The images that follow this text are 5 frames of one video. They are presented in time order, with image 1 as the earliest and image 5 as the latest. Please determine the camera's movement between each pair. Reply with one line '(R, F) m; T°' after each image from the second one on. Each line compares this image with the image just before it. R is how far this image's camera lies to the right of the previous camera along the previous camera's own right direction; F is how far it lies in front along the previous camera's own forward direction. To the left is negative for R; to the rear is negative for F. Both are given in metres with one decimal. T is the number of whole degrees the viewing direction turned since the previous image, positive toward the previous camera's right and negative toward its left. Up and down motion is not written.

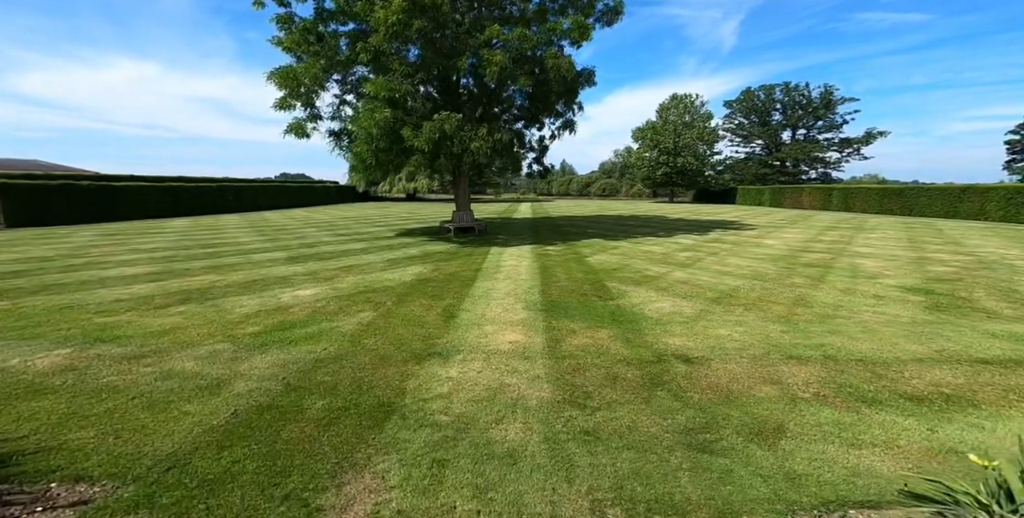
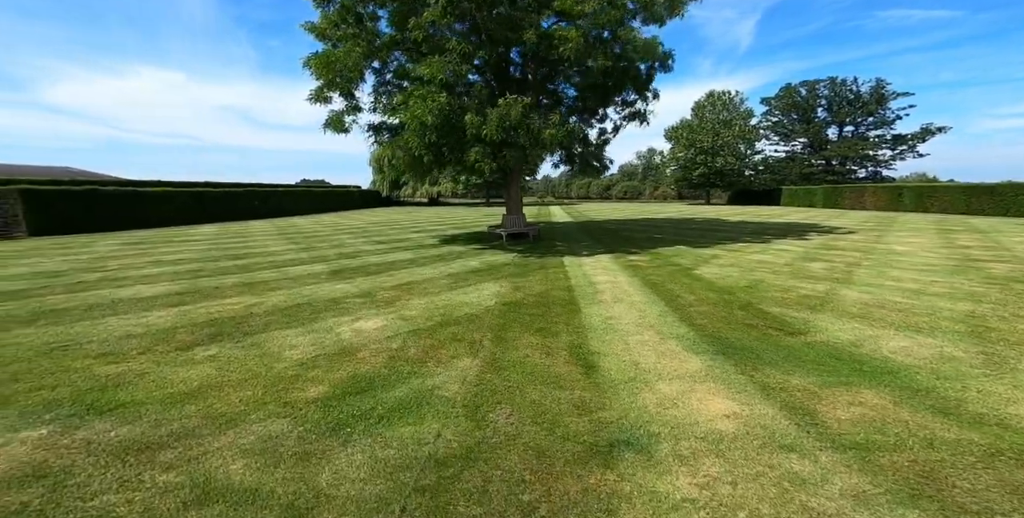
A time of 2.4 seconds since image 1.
(-1.2, +1.7) m; -2°
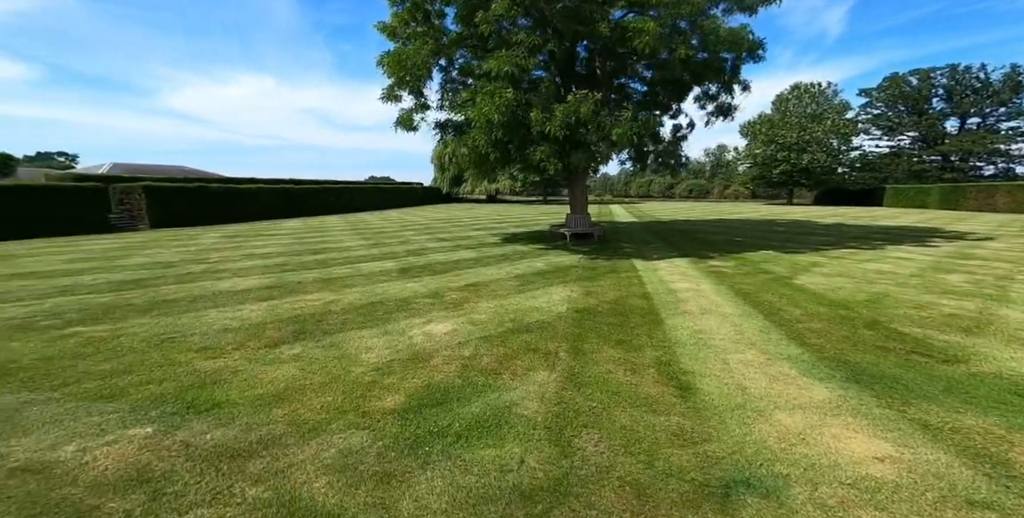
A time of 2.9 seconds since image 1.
(-0.3, +0.5) m; -7°
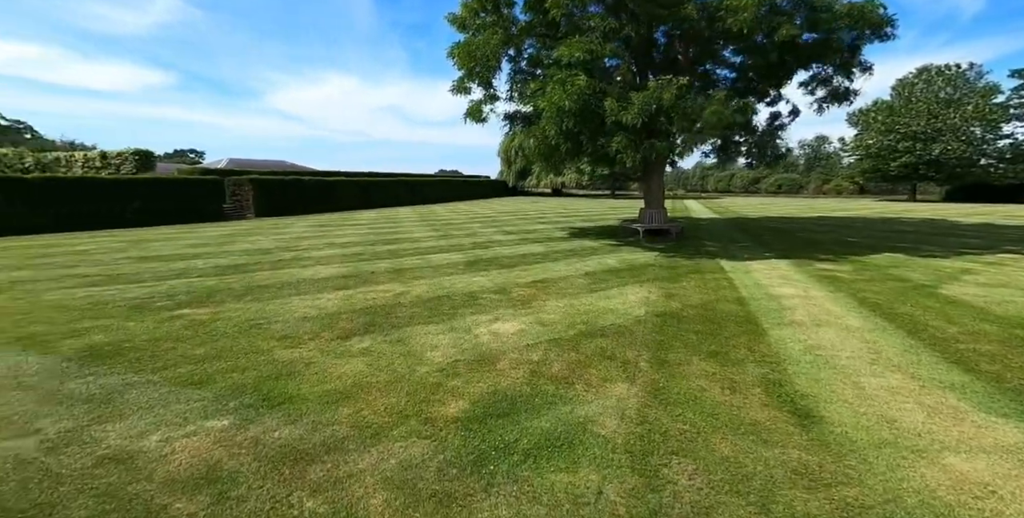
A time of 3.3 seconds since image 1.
(-0.2, +0.8) m; -8°
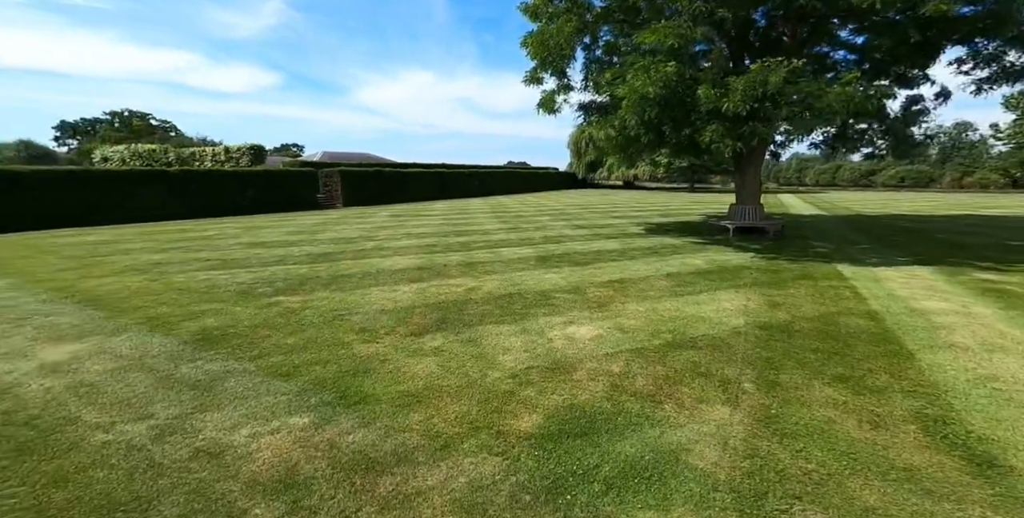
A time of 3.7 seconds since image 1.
(-0.2, +0.9) m; -8°
